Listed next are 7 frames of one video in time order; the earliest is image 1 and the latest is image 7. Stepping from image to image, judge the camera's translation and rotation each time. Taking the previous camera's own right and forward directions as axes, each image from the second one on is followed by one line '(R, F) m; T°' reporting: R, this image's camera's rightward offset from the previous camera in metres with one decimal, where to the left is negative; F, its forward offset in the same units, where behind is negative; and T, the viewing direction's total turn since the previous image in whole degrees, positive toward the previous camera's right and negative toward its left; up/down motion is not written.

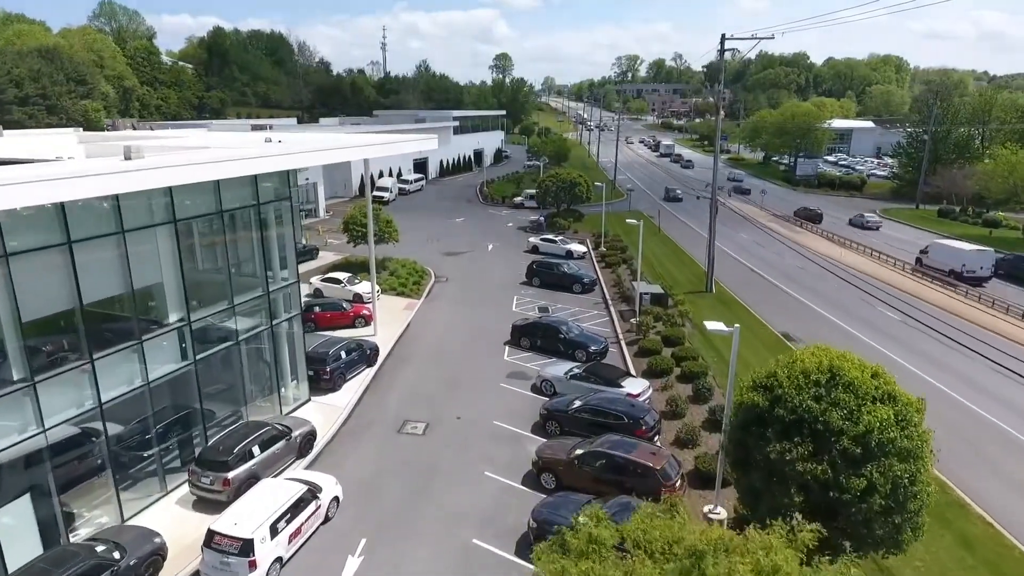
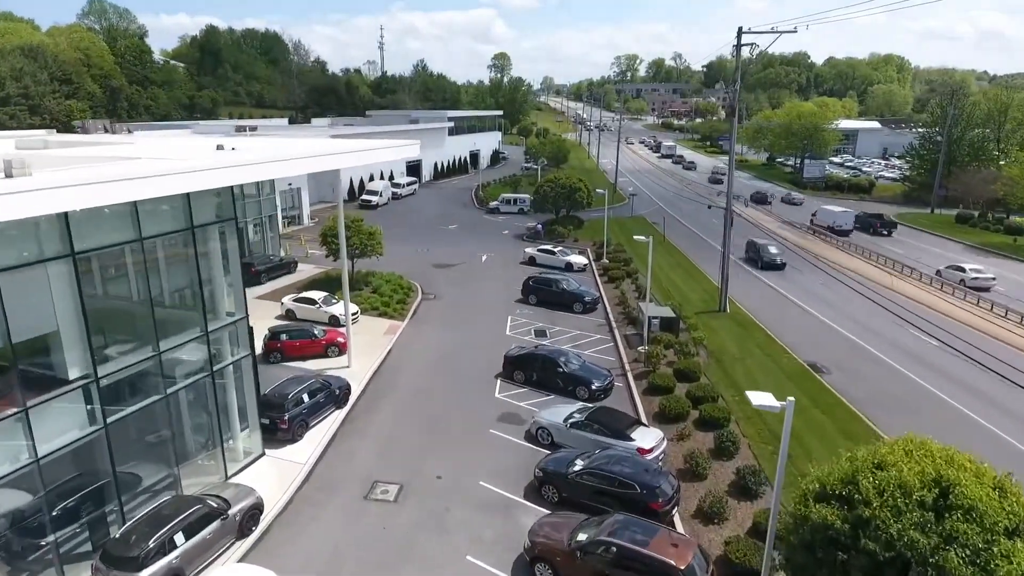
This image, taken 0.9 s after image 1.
(+0.2, +2.8) m; 0°
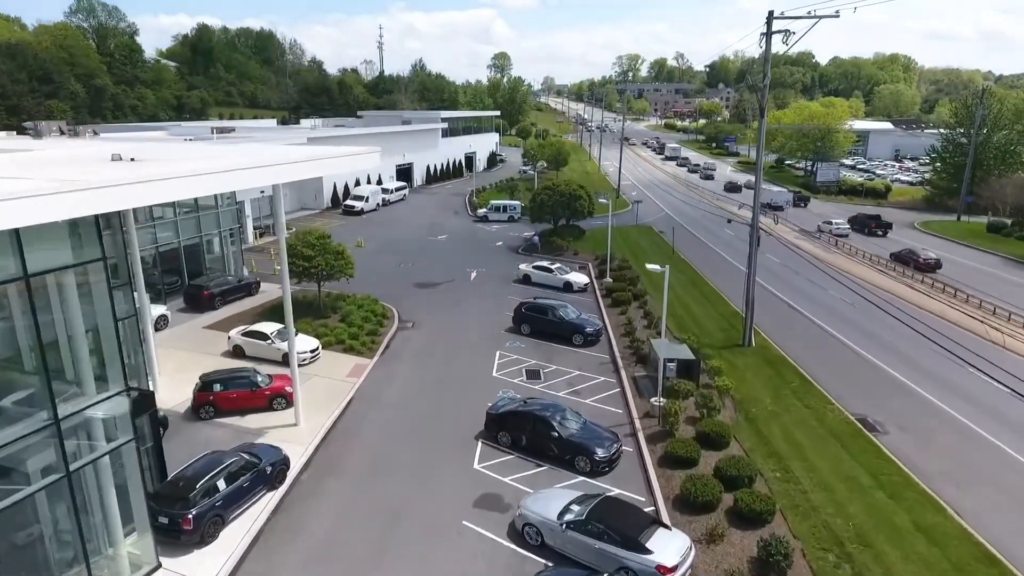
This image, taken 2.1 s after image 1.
(+0.4, +3.9) m; 0°
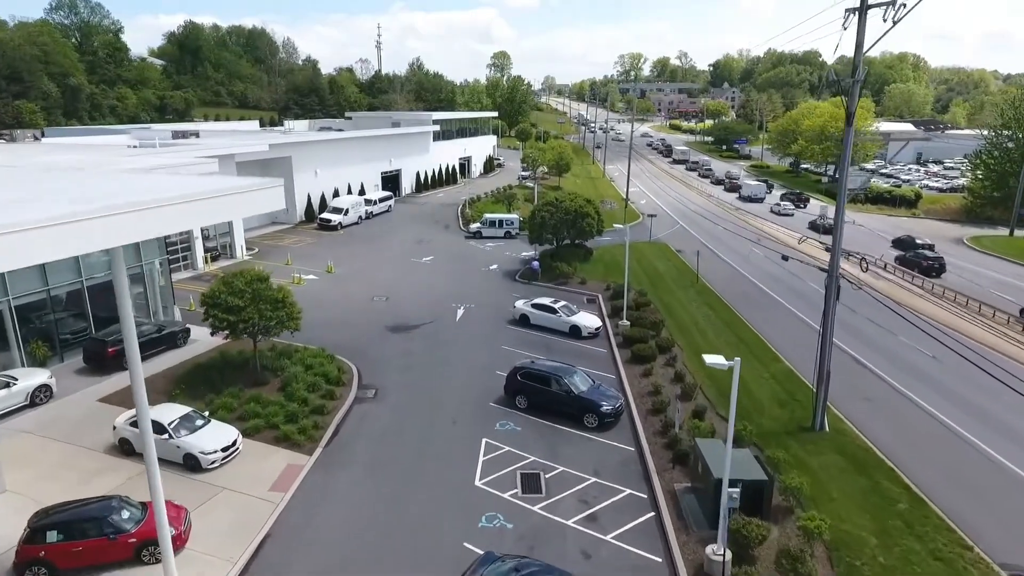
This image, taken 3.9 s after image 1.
(+0.2, +6.0) m; 0°
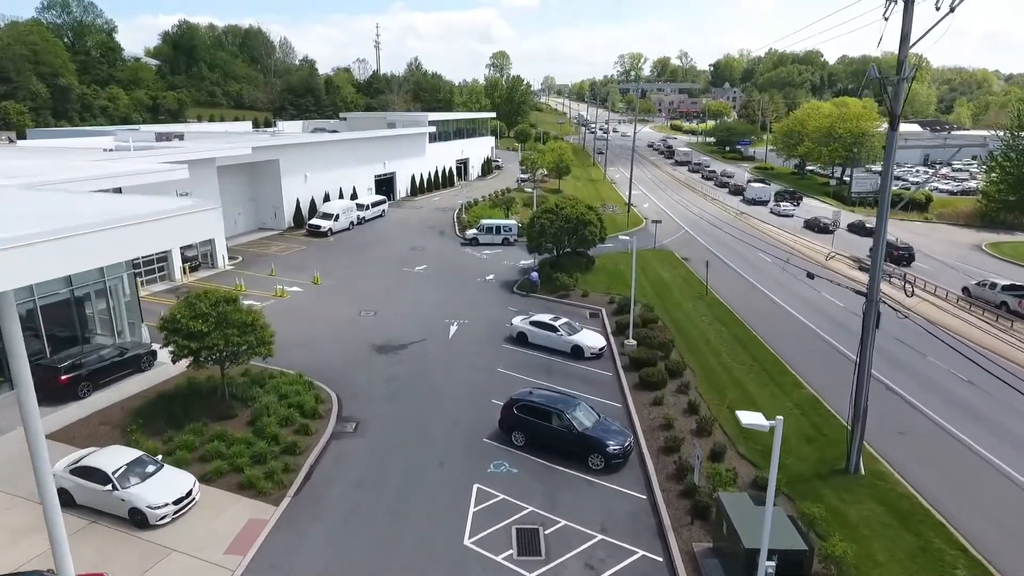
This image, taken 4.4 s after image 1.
(+0.1, +2.0) m; 0°
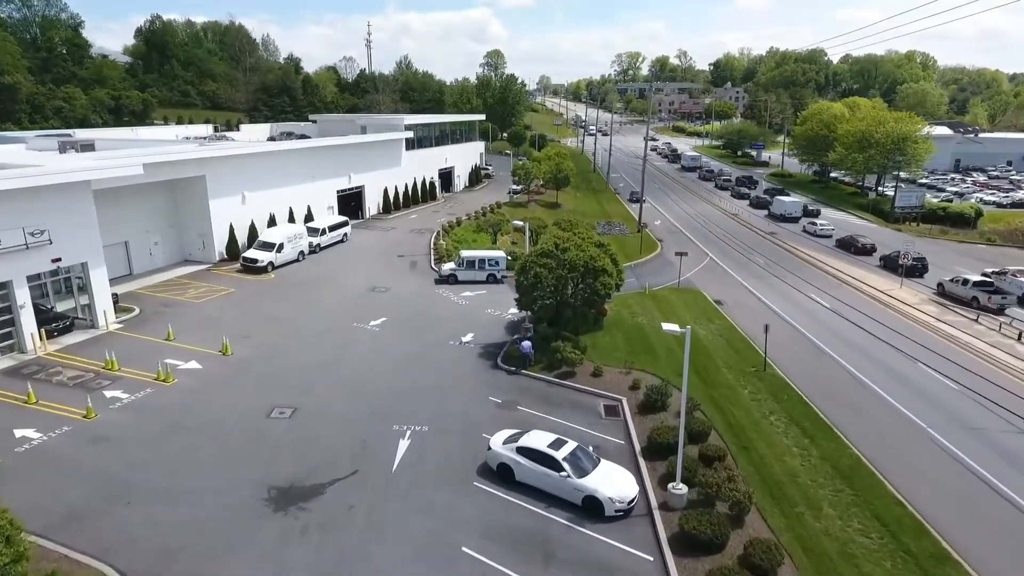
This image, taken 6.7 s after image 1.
(+0.4, +8.8) m; 0°
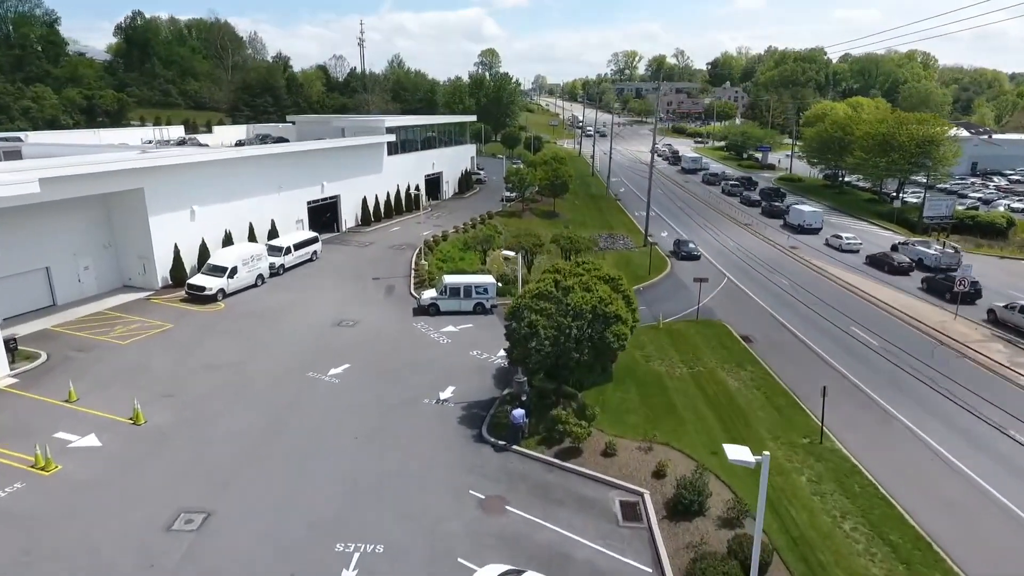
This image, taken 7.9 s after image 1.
(+0.2, +4.9) m; 0°
